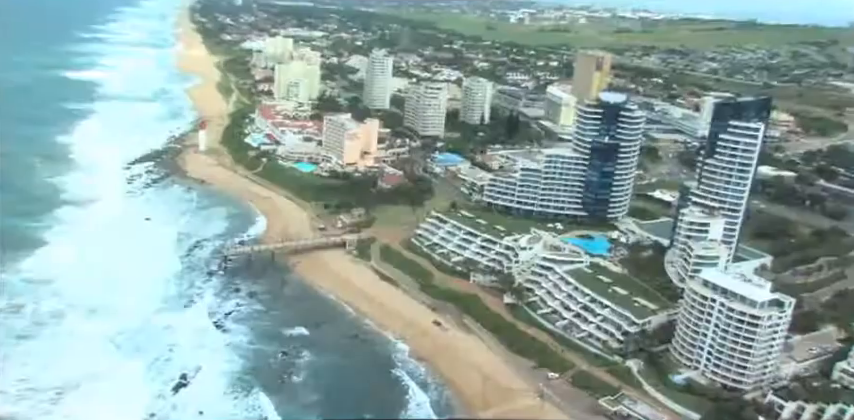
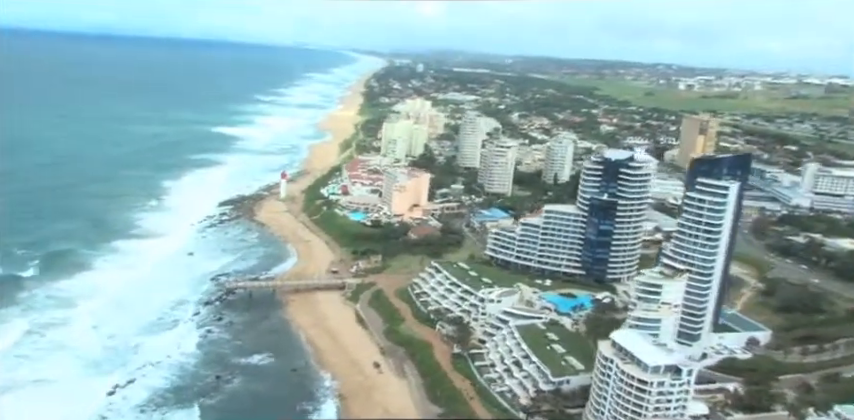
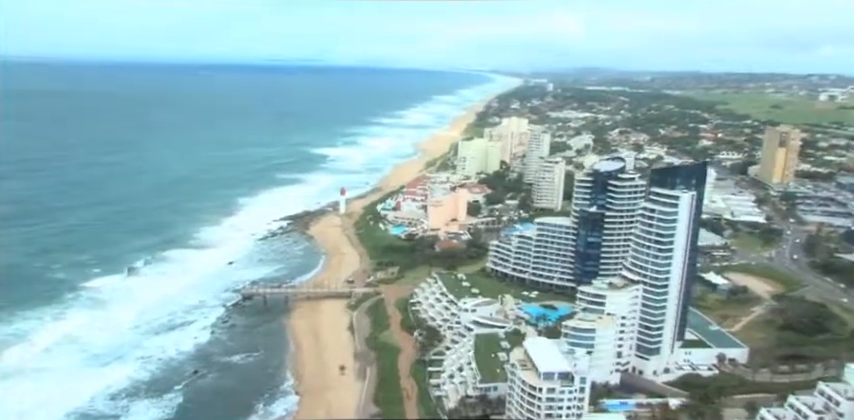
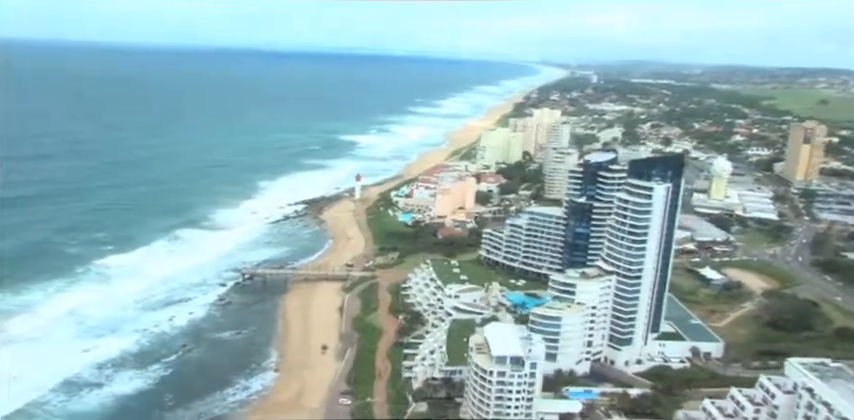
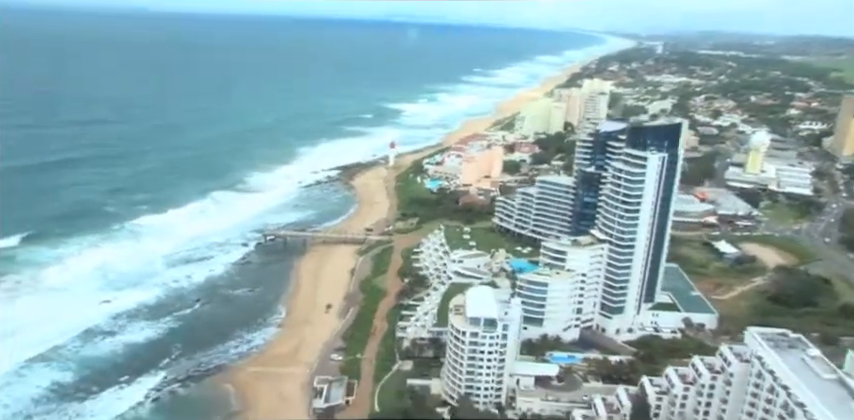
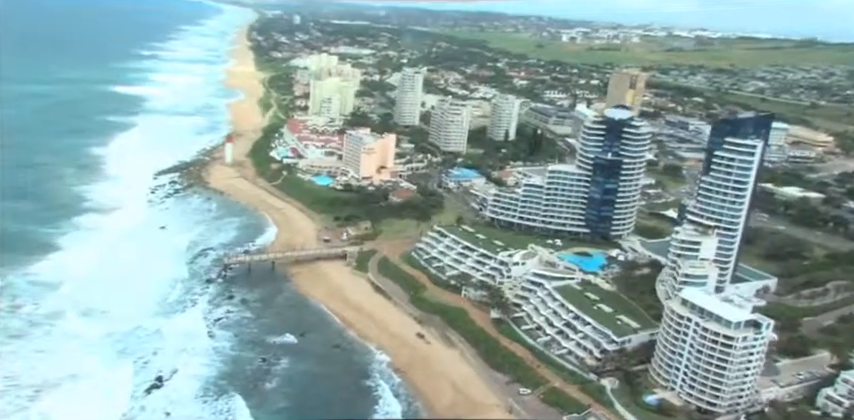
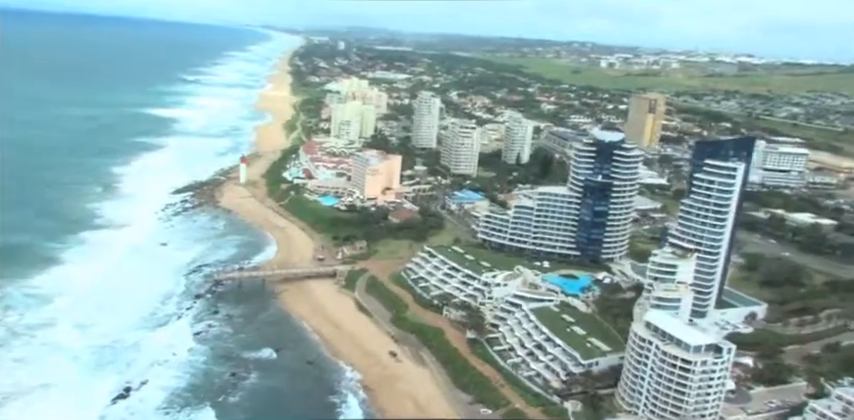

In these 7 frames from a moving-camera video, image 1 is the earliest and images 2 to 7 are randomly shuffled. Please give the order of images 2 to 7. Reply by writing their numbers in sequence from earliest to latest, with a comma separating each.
6, 7, 2, 3, 4, 5
